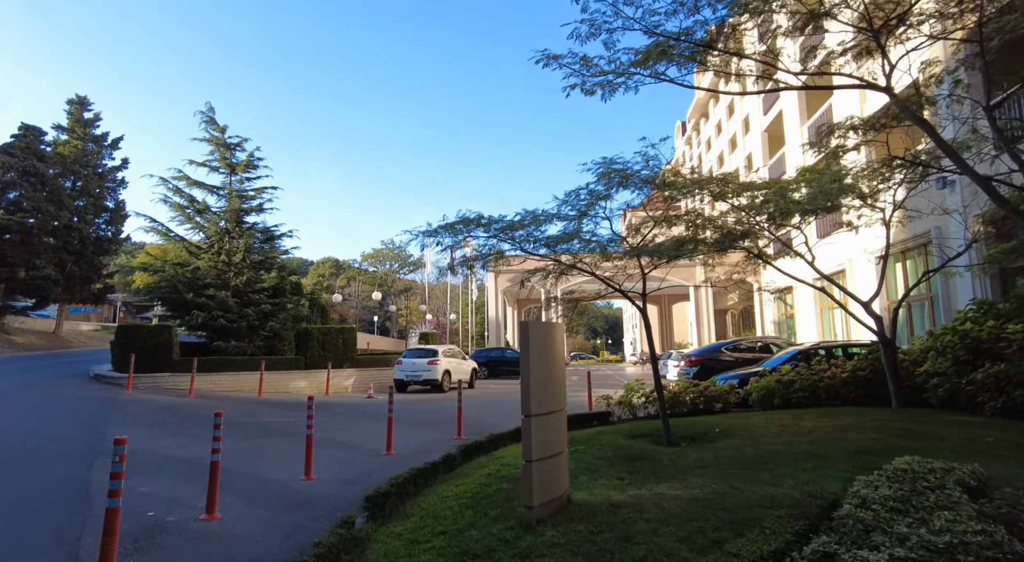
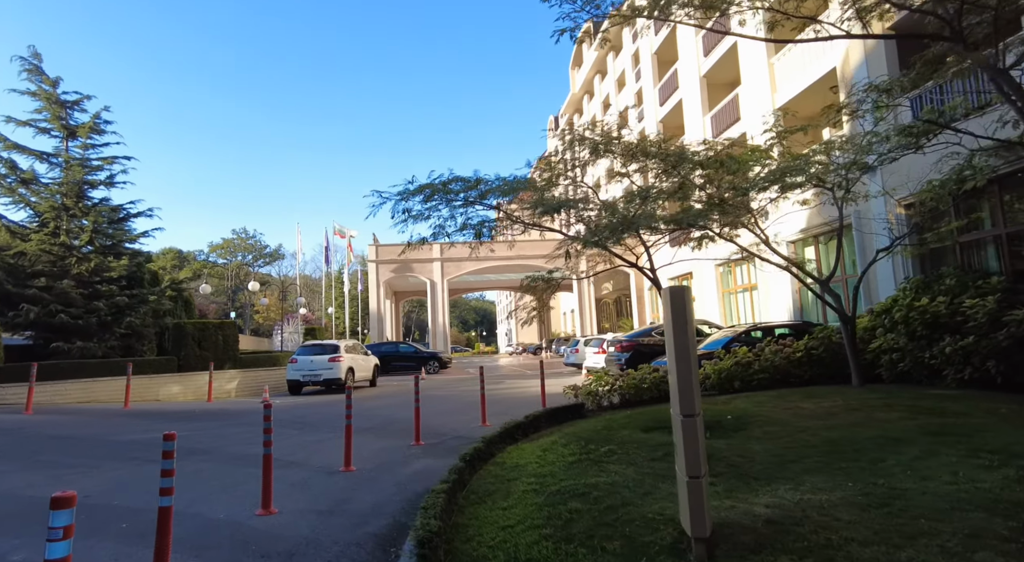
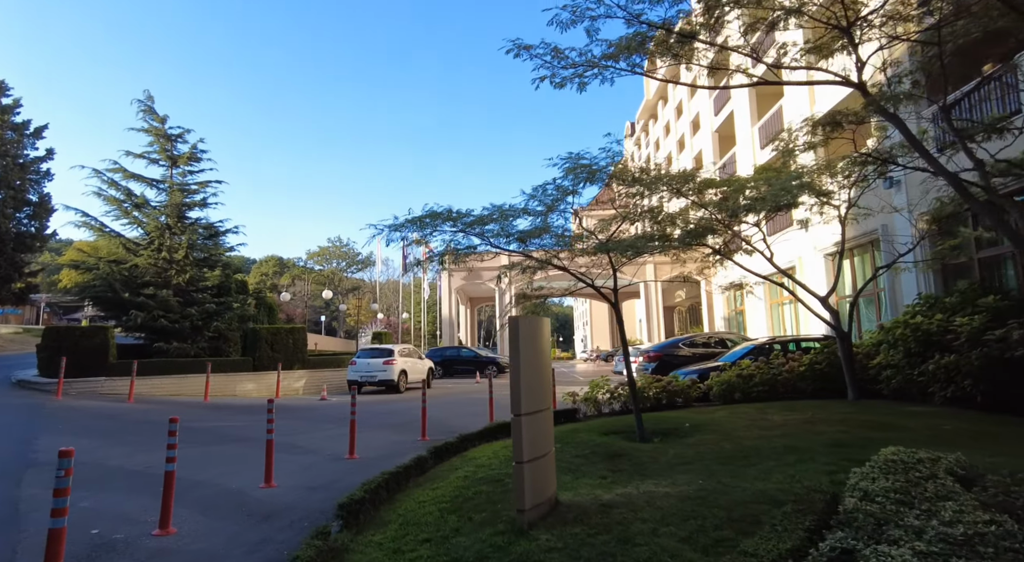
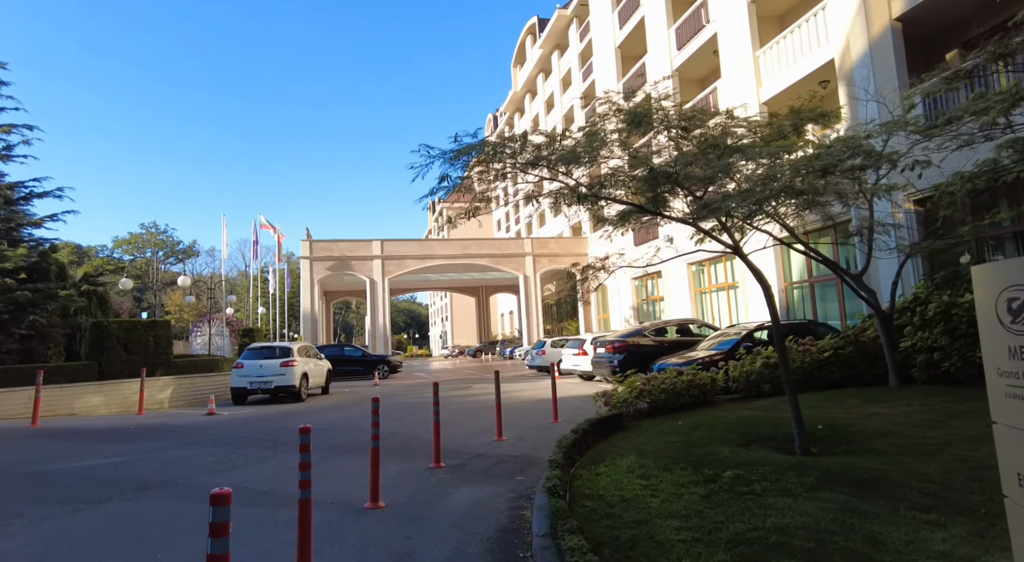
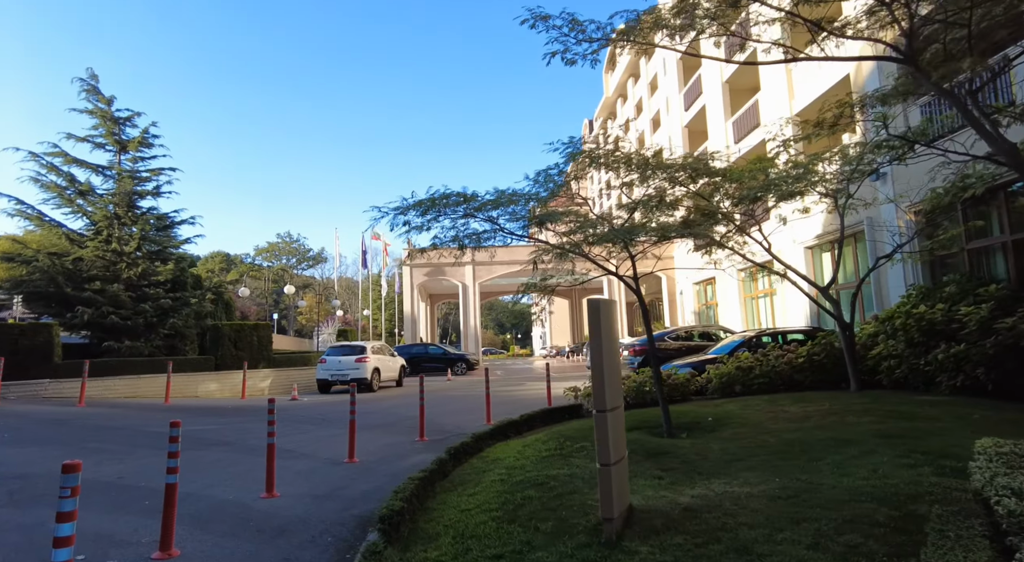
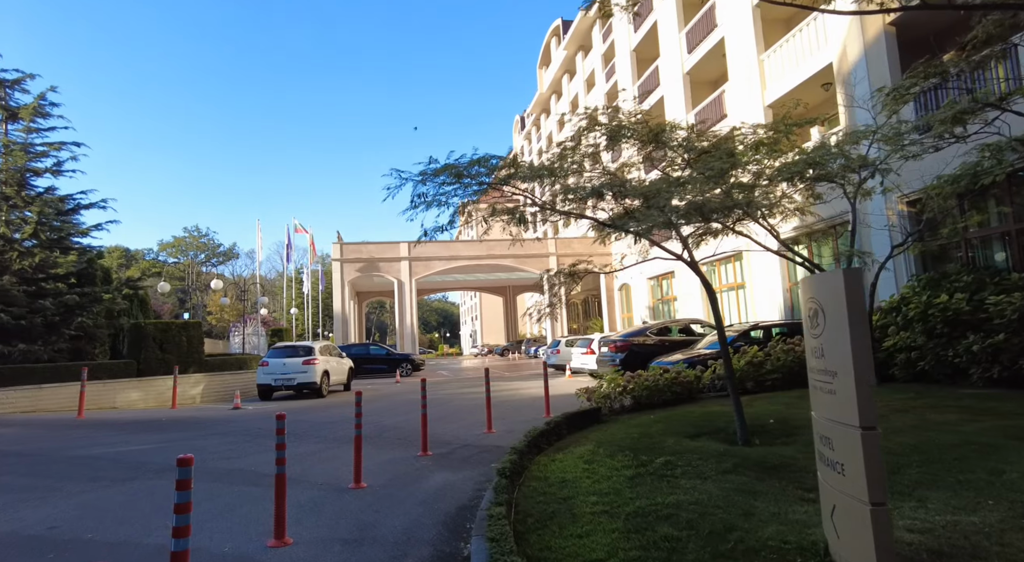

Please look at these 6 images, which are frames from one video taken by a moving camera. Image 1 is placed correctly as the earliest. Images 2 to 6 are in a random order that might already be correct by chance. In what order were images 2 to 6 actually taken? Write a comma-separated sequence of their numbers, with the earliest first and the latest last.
3, 5, 2, 6, 4
